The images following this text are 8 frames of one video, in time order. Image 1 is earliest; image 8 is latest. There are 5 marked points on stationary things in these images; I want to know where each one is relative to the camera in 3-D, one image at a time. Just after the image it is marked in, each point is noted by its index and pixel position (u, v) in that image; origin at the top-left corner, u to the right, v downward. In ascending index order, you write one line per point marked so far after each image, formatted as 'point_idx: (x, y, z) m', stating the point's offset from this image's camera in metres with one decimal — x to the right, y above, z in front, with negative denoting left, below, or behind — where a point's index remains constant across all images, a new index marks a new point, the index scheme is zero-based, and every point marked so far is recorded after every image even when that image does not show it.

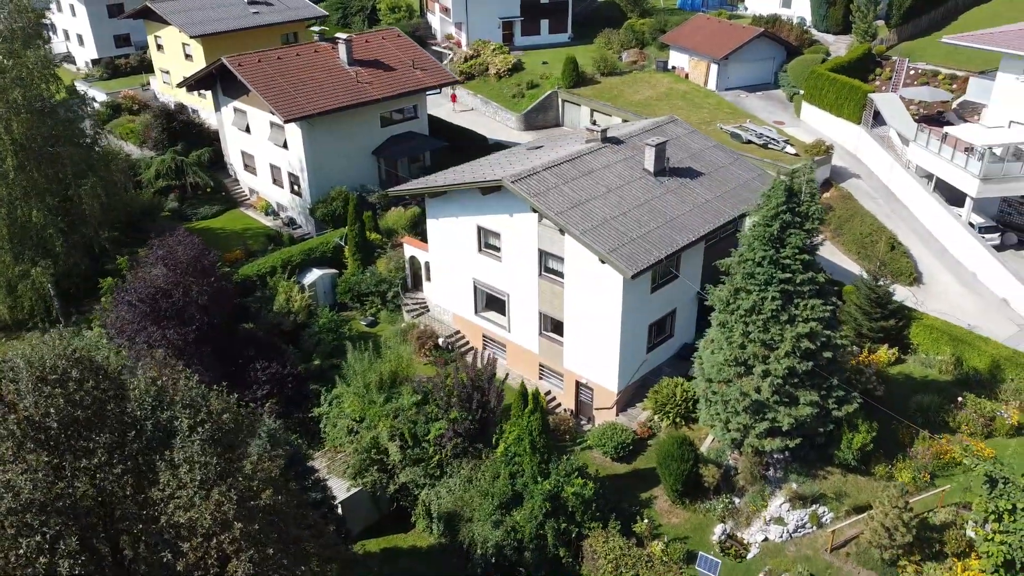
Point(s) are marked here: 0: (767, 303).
0: (+6.1, -0.4, +19.2) m
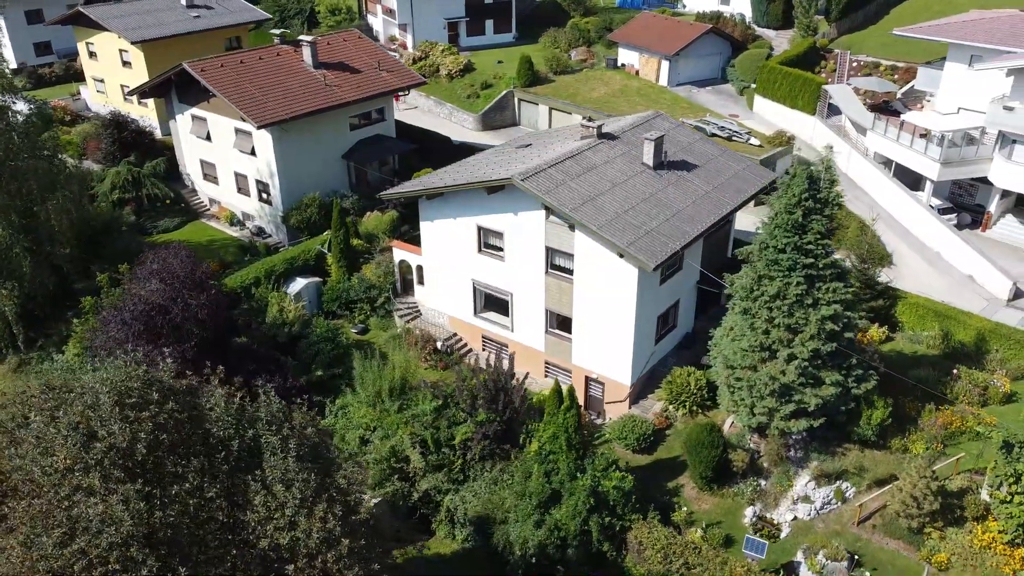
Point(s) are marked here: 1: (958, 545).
0: (+6.9, 0.0, +19.7) m
1: (+10.8, -6.3, +19.7) m
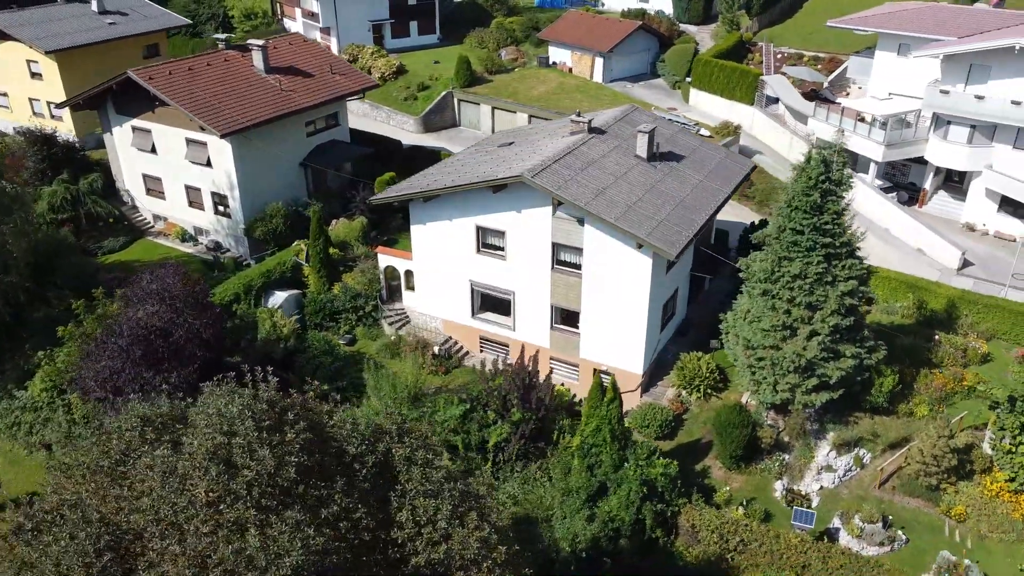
0: (+7.7, +0.5, +20.6) m
1: (+11.9, -5.5, +21.1) m
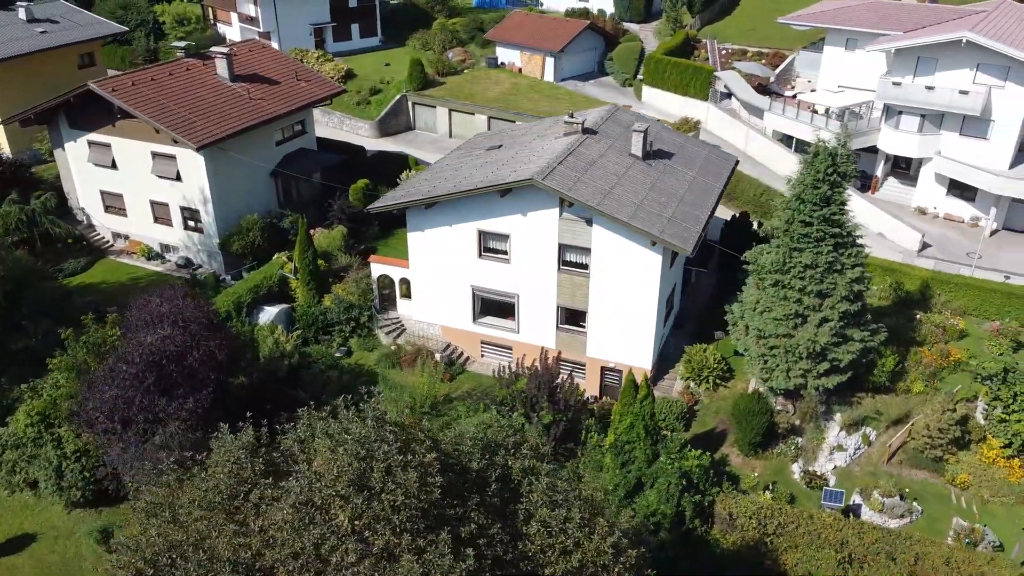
0: (+8.2, +0.8, +21.4) m
1: (+12.7, -4.9, +22.5) m
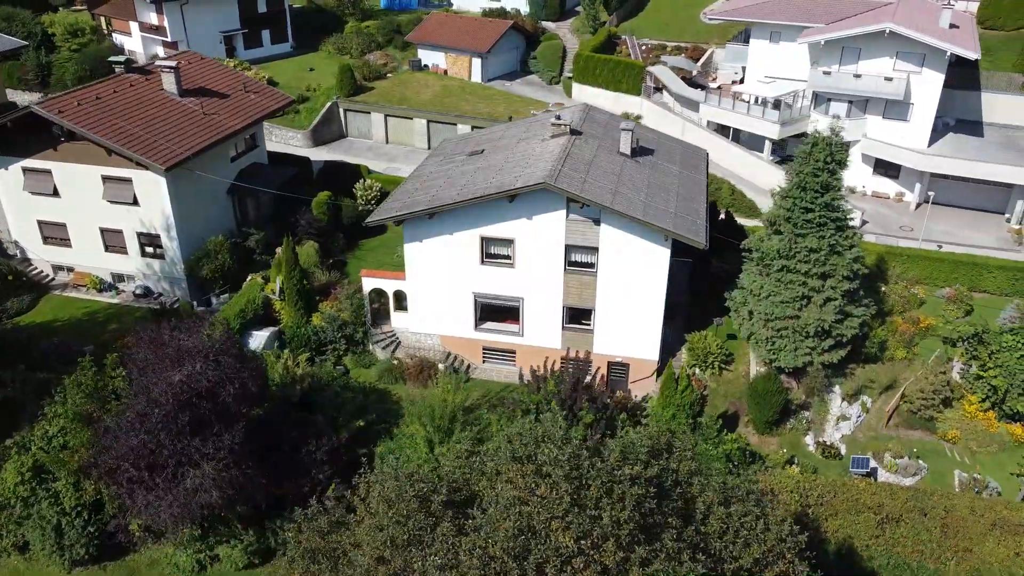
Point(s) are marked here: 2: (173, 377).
0: (+8.8, +1.3, +22.8) m
1: (+13.5, -4.0, +24.6) m
2: (-7.9, -2.1, +18.9) m
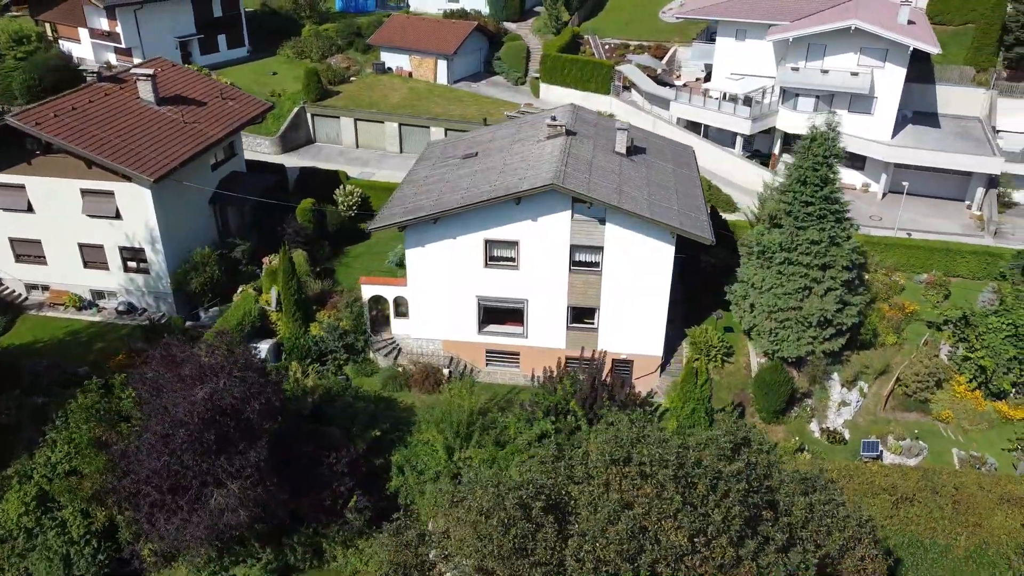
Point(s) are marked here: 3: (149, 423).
0: (+9.1, +1.6, +23.5) m
1: (+13.8, -3.6, +25.6) m
2: (-7.2, -2.5, +18.4) m
3: (-8.4, -3.1, +18.8) m
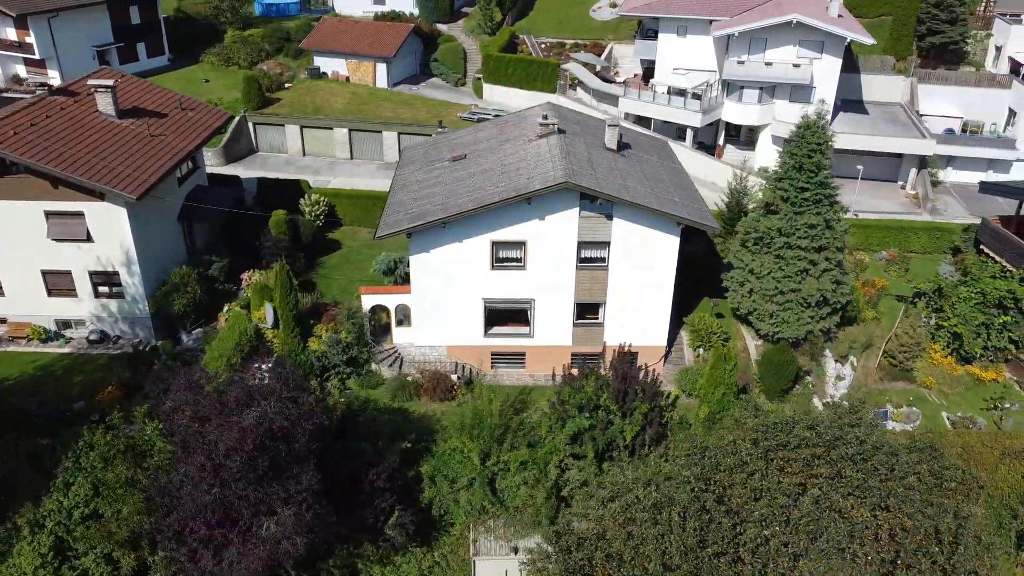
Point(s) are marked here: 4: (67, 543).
0: (+9.4, +2.2, +24.6) m
1: (+14.1, -2.7, +27.4) m
2: (-5.8, -2.9, +17.4) m
3: (-7.0, -3.6, +17.6) m
4: (-10.3, -5.9, +18.8) m
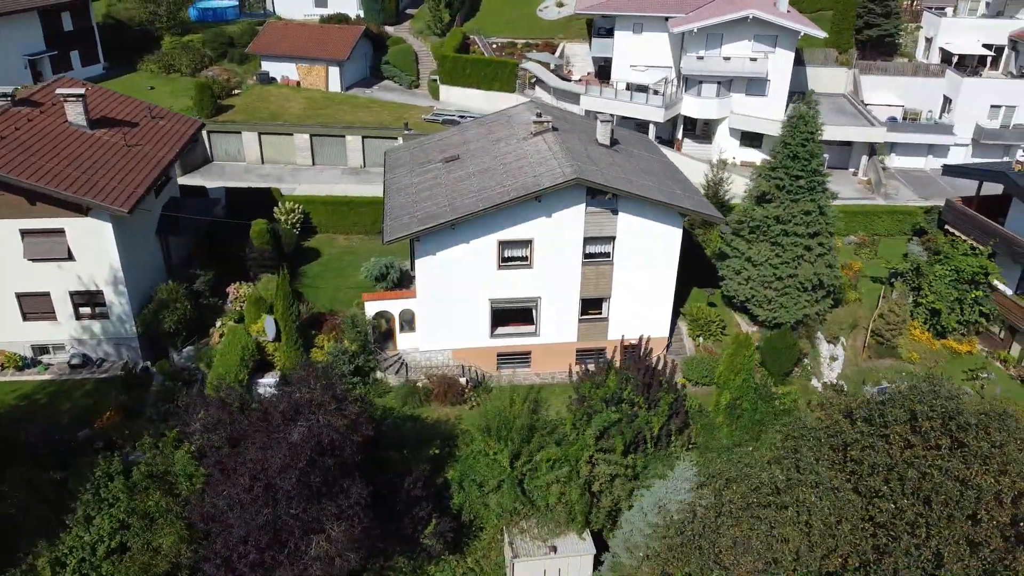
0: (+9.5, +2.7, +25.5) m
1: (+14.2, -2.0, +28.7) m
2: (-4.5, -3.1, +16.7) m
3: (-5.8, -3.9, +16.8) m
4: (-9.0, -6.4, +17.7) m
